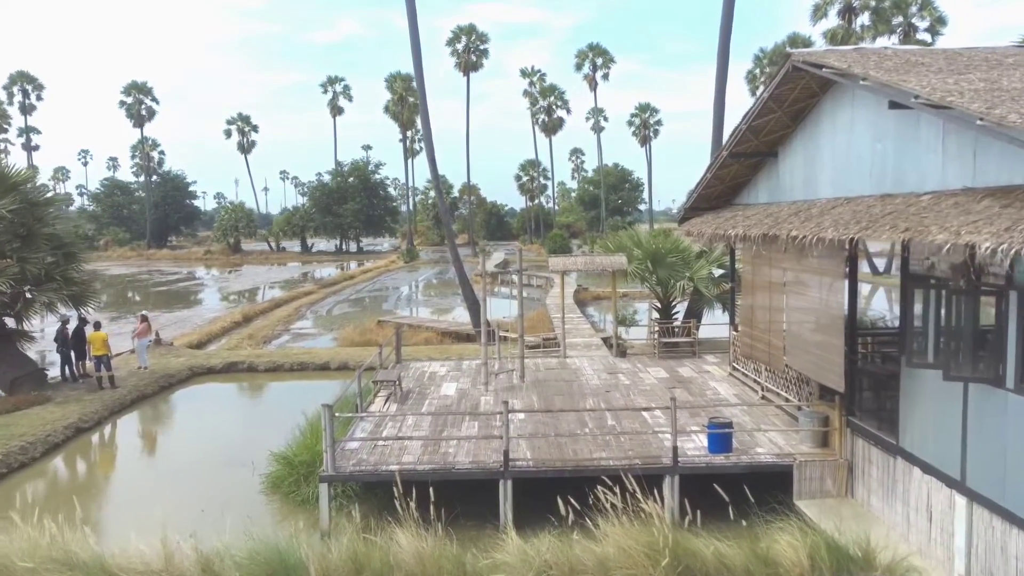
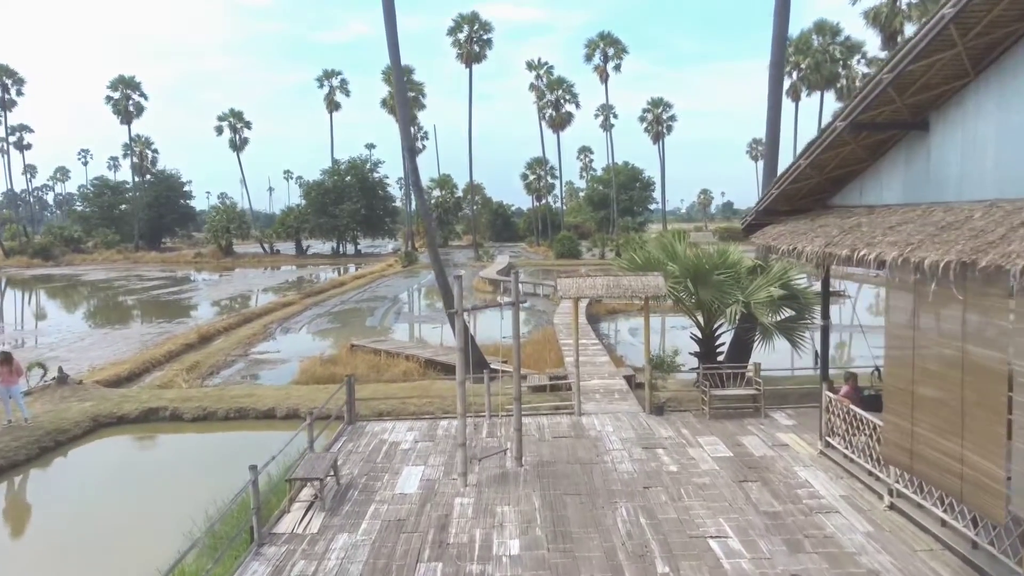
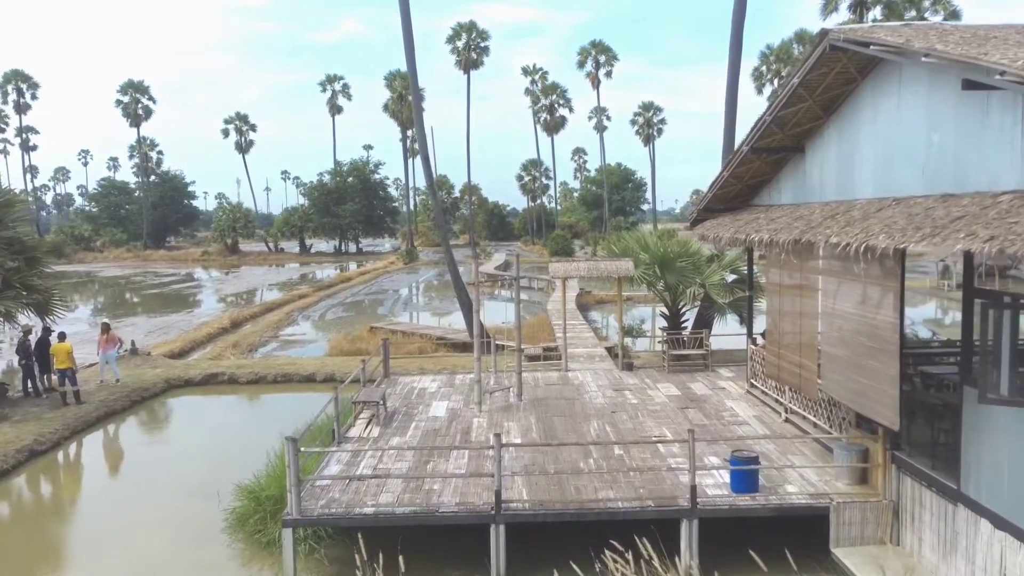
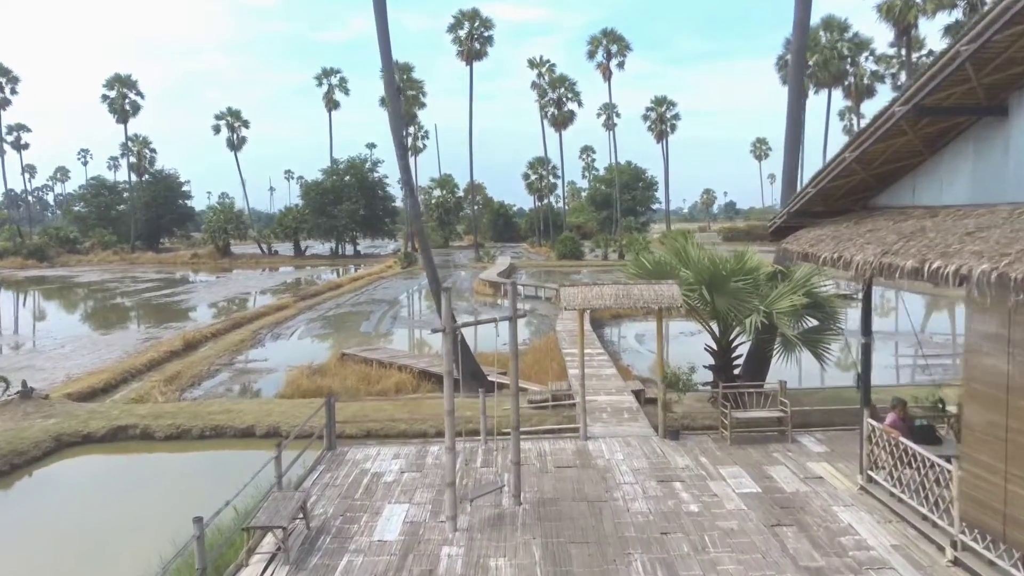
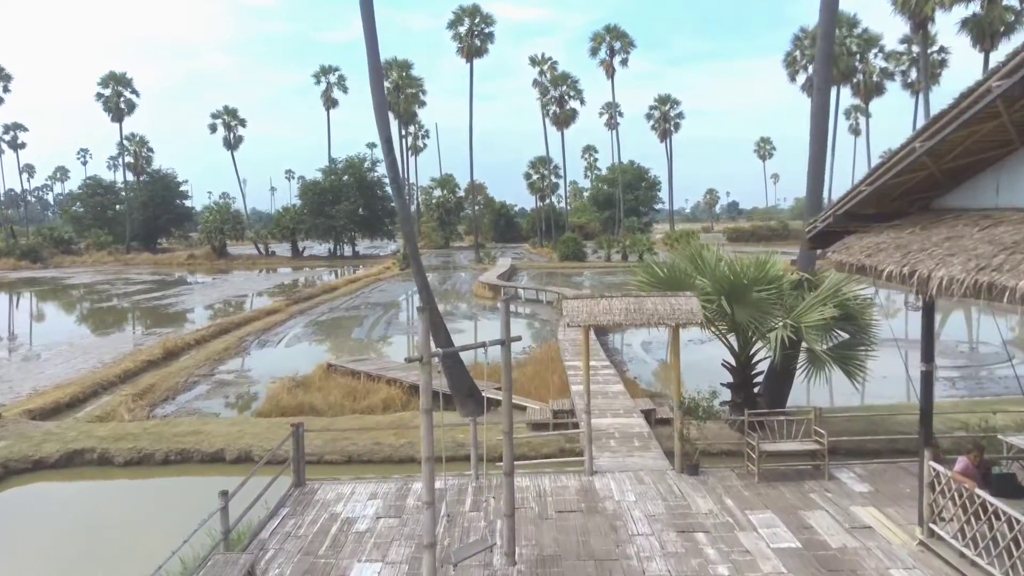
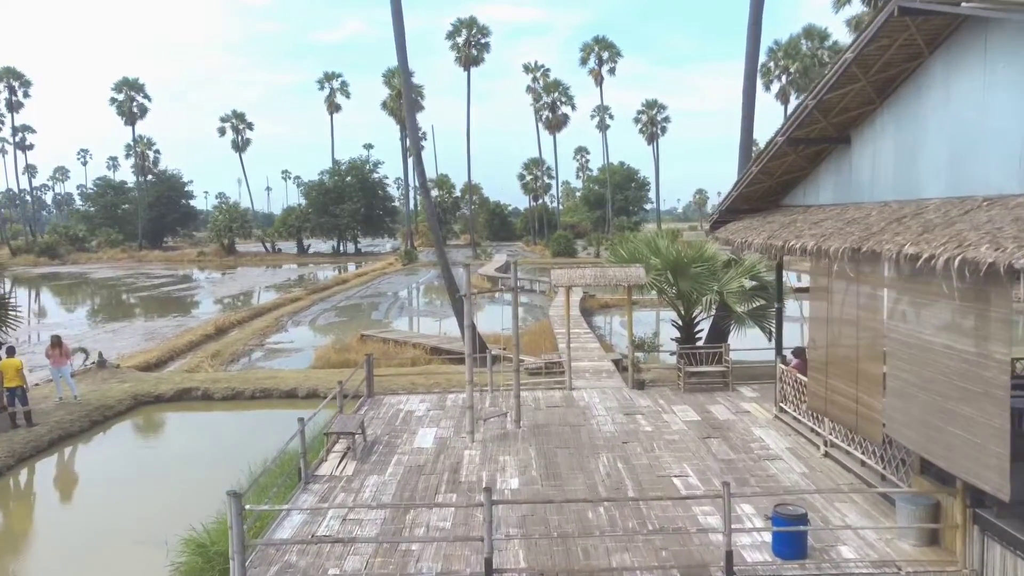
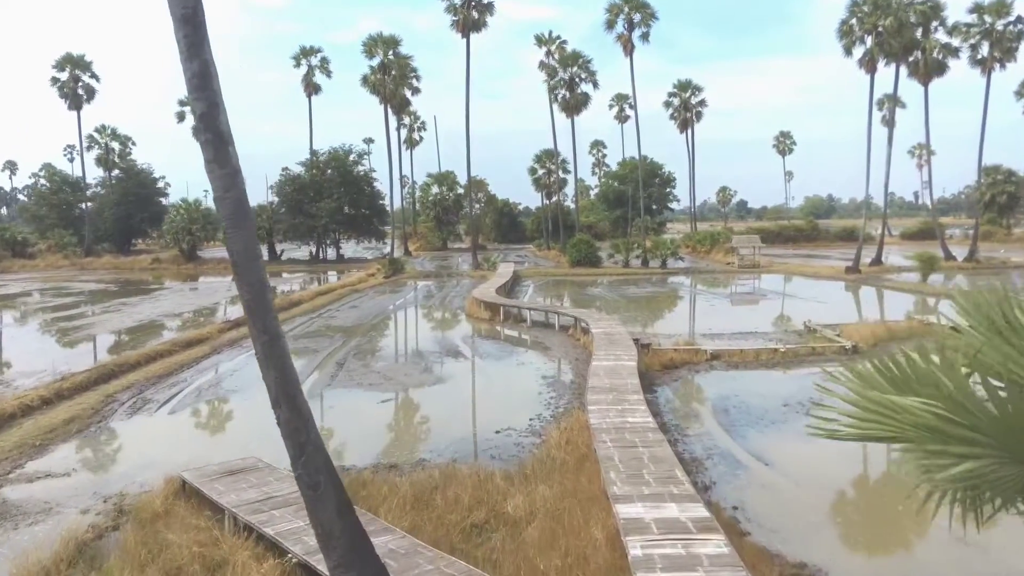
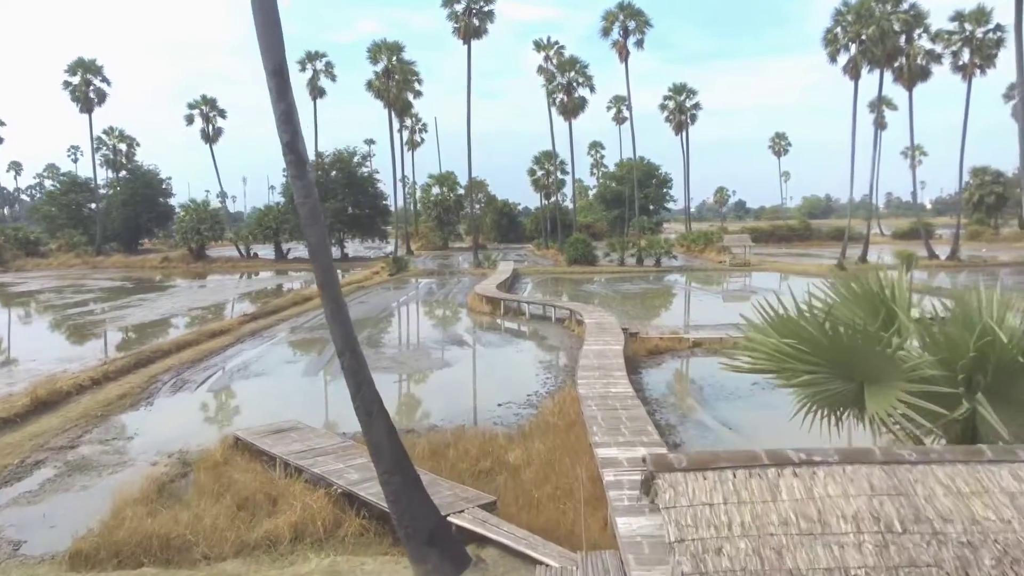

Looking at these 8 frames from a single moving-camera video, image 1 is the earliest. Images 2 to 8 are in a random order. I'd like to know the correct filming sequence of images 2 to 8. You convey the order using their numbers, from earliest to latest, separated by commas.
3, 6, 2, 4, 5, 8, 7
